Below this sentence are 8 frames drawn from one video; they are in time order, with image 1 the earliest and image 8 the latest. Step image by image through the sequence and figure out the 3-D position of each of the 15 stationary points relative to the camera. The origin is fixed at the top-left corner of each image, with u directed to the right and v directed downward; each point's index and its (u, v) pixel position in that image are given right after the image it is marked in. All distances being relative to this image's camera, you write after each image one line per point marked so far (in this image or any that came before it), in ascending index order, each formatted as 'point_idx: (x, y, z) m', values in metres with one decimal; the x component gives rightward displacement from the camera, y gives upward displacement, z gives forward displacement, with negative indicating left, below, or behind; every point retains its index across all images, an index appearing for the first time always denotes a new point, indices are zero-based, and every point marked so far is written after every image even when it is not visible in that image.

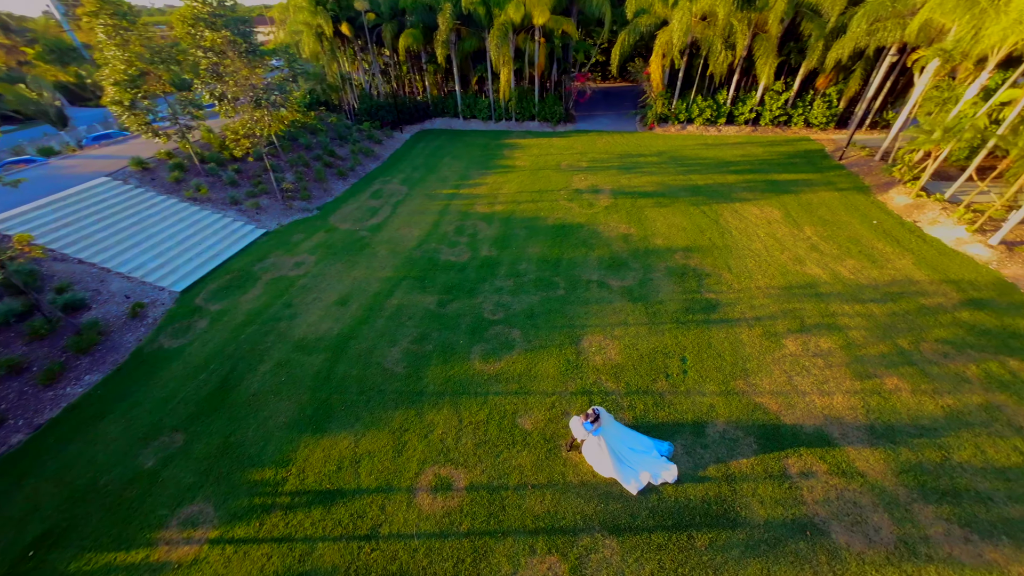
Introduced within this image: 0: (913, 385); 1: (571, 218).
0: (+7.7, -1.9, +7.0) m
1: (+2.0, +2.4, +12.4) m
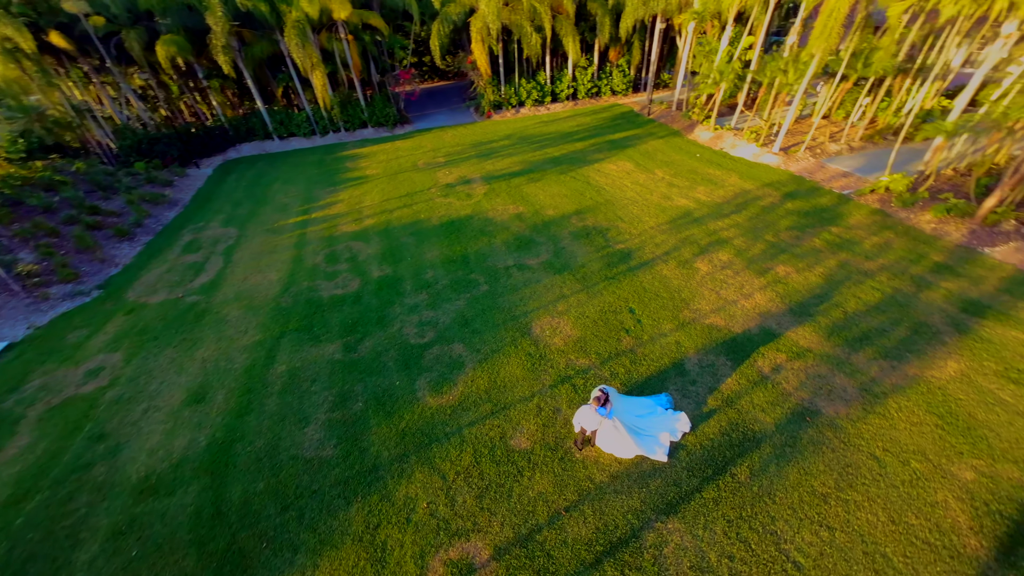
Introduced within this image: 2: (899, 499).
0: (+6.5, +0.5, +8.3) m
1: (-1.8, +2.3, +11.3) m
2: (+4.9, -2.7, +4.6) m
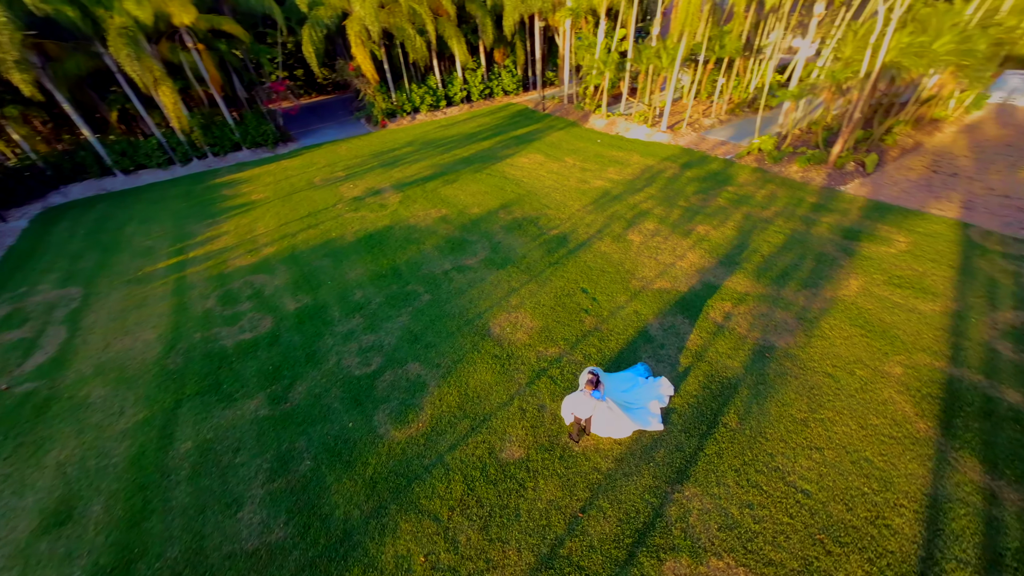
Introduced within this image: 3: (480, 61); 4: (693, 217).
0: (+5.0, +1.6, +9.1) m
1: (-3.9, +1.8, +10.2) m
2: (+4.8, -1.6, +5.1) m
3: (-1.7, +12.4, +19.9) m
4: (+4.7, +1.8, +9.4) m
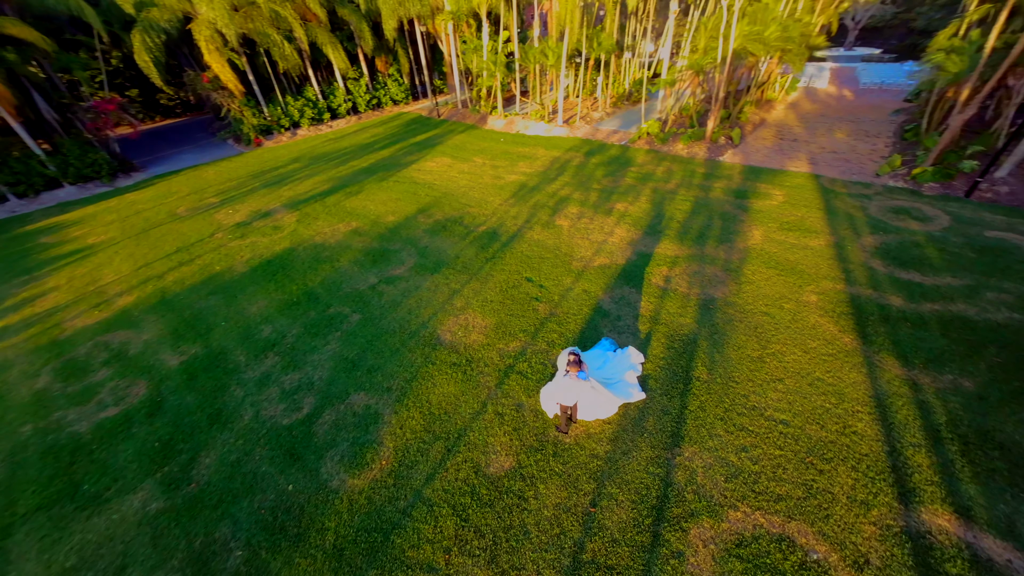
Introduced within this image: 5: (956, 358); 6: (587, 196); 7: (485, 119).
0: (+3.0, +2.3, +9.5) m
1: (-5.8, +0.9, +8.6) m
2: (+4.4, -0.7, +5.6) m
3: (-7.7, +11.2, +18.7) m
4: (+2.6, +2.5, +9.8) m
5: (+6.2, -1.0, +5.1) m
6: (+2.1, +2.5, +10.0) m
7: (-1.2, +7.8, +16.9) m
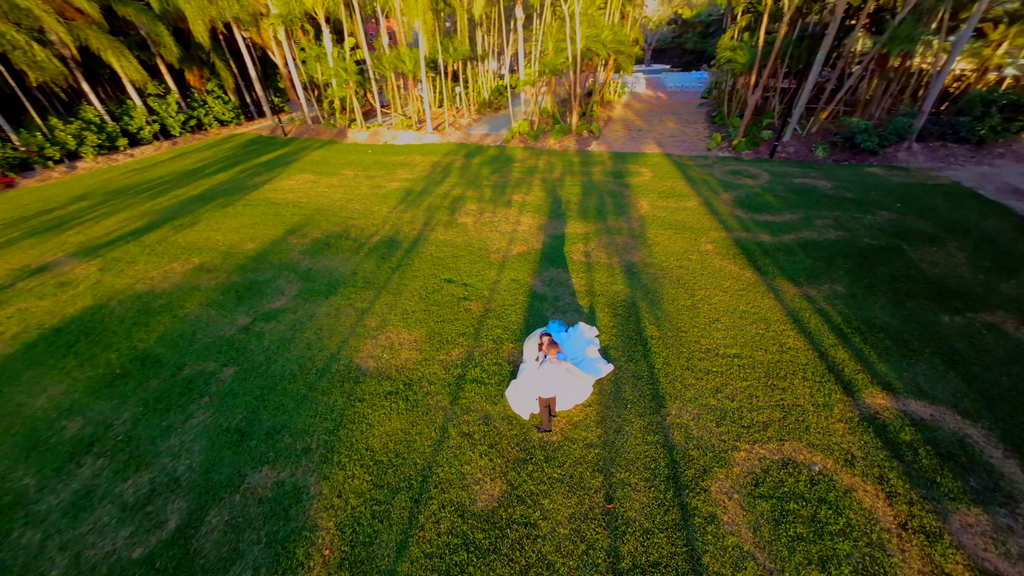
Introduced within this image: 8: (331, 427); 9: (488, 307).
0: (+0.3, +2.5, +9.5) m
1: (-7.4, -0.4, +5.8) m
2: (+3.3, +0.2, +6.0) m
3: (-14.3, +8.5, +15.1) m
4: (-0.2, +2.6, +9.6) m
5: (+5.2, +0.3, +6.1) m
6: (-0.8, +2.5, +9.6) m
7: (-7.0, +6.5, +15.2) m
8: (-2.0, -1.5, +3.9) m
9: (-0.4, -0.3, +5.6) m
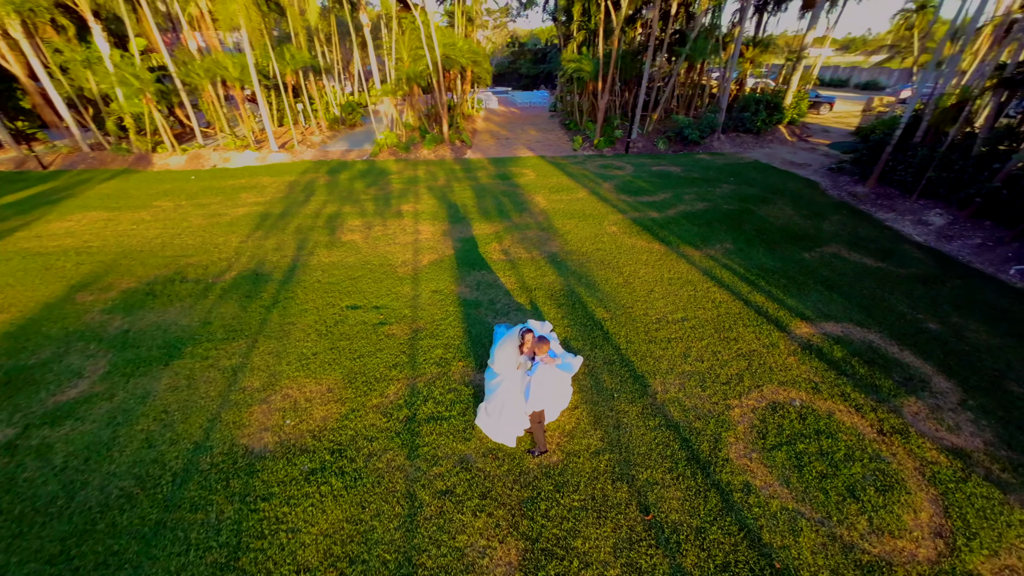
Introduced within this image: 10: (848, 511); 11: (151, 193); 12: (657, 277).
0: (-2.3, +2.0, +8.5) m
1: (-7.8, -1.9, +2.5) m
2: (+2.0, +0.6, +6.2) m
3: (-18.8, +4.8, +9.3) m
4: (-2.9, +2.0, +8.5) m
5: (+3.7, +1.0, +6.8) m
6: (-3.4, +1.8, +8.3) m
7: (-11.7, +4.1, +11.7) m
8: (-1.9, -1.8, +2.4) m
9: (-1.2, -0.5, +4.5) m
10: (+2.5, -1.6, +2.7) m
11: (-9.3, +2.5, +9.5) m
12: (+2.2, +0.2, +5.6) m
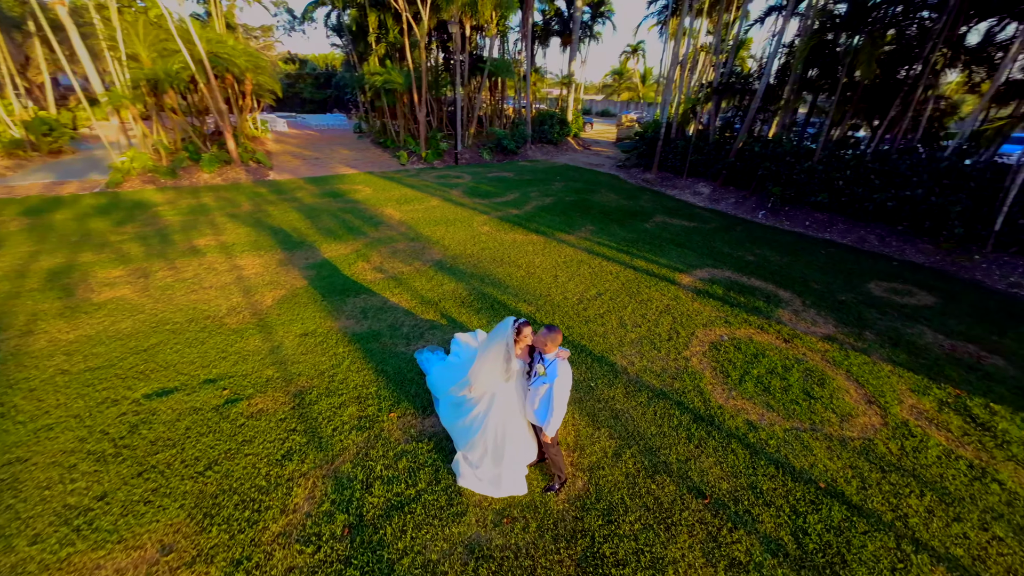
0: (-5.0, +0.9, +6.1) m
1: (-6.3, -3.3, -1.8) m
2: (+0.1, +0.6, +5.9) m
3: (-20.5, +0.2, -0.5) m
4: (-5.5, +0.8, +5.8) m
5: (+1.2, +1.3, +7.3) m
6: (-5.8, +0.5, +5.4) m
7: (-15.1, +0.7, +4.9) m
8: (-1.2, -2.0, +0.7) m
9: (-1.8, -0.8, +3.0) m
10: (+2.5, -1.0, +3.0) m
11: (-11.7, -0.2, +3.9) m
12: (+0.6, +0.4, +5.4) m
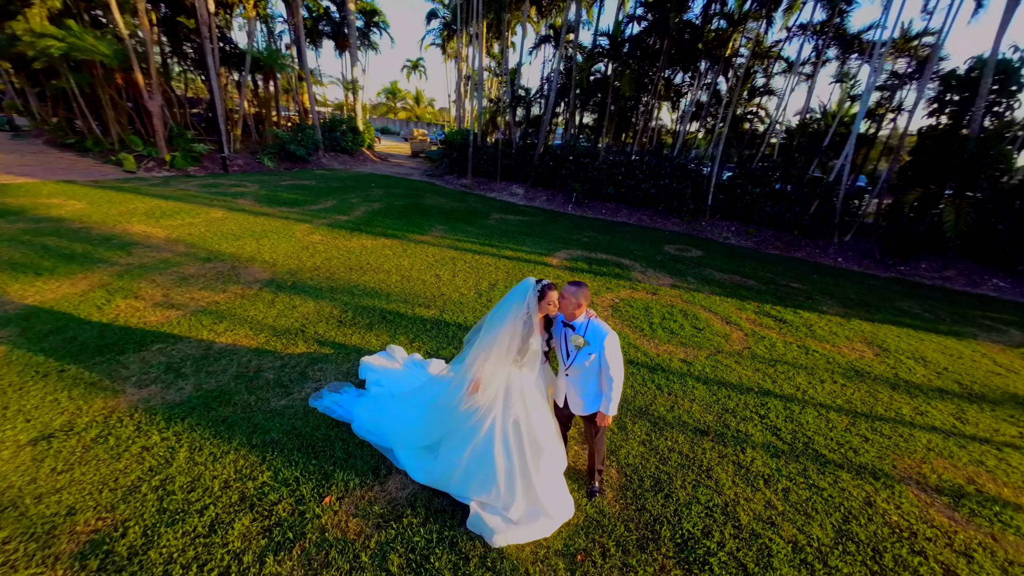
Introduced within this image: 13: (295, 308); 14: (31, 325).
0: (-6.3, -0.1, +2.4) m
1: (-2.7, -3.6, -5.0) m
2: (-1.9, +0.4, +4.9) m
3: (-16.0, -2.6, -11.0) m
4: (-6.6, -0.3, +2.0) m
5: (-1.7, +1.2, +6.6) m
6: (-6.6, -0.5, +1.5) m
7: (-14.2, -1.8, -3.7) m
8: (+0.1, -1.8, -0.2) m
9: (-1.7, -1.0, +1.4) m
10: (+1.9, -0.5, +3.6) m
11: (-10.7, -2.0, -2.9) m
12: (-1.1, +0.3, +4.7) m
13: (-2.0, -0.2, +3.4) m
14: (-3.6, -0.3, +2.7) m
